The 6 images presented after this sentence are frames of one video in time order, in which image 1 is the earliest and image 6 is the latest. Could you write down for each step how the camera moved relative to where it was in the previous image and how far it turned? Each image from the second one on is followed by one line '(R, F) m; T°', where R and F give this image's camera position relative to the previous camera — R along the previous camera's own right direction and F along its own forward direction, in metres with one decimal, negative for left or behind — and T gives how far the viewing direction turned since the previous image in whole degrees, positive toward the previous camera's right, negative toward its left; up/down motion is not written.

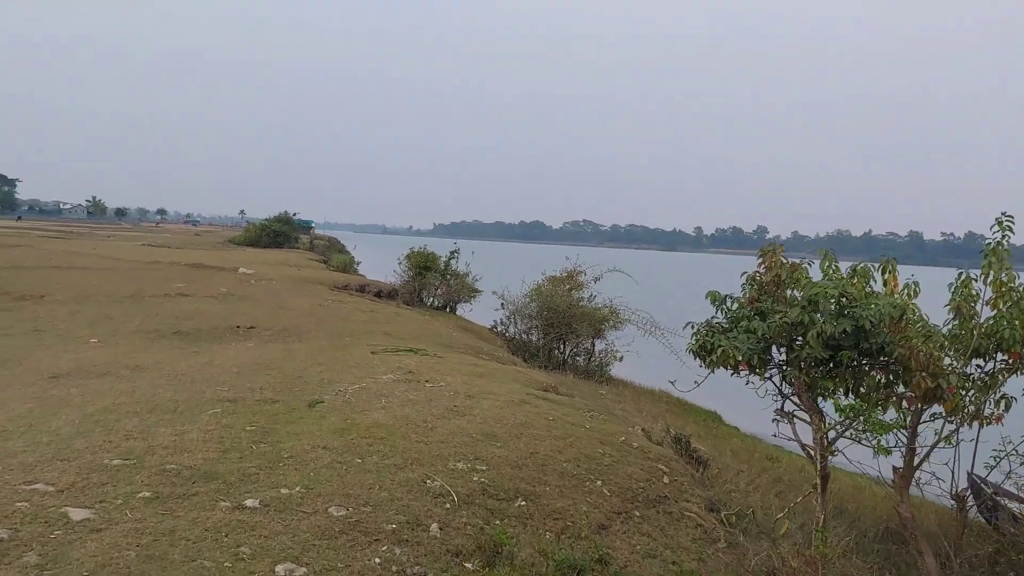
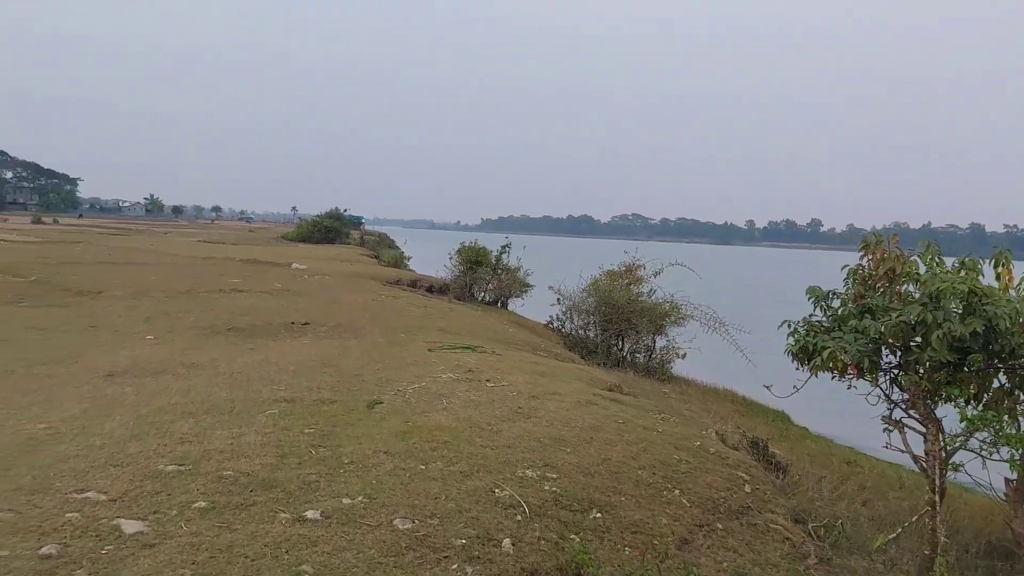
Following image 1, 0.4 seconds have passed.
(-0.2, +0.4) m; -3°
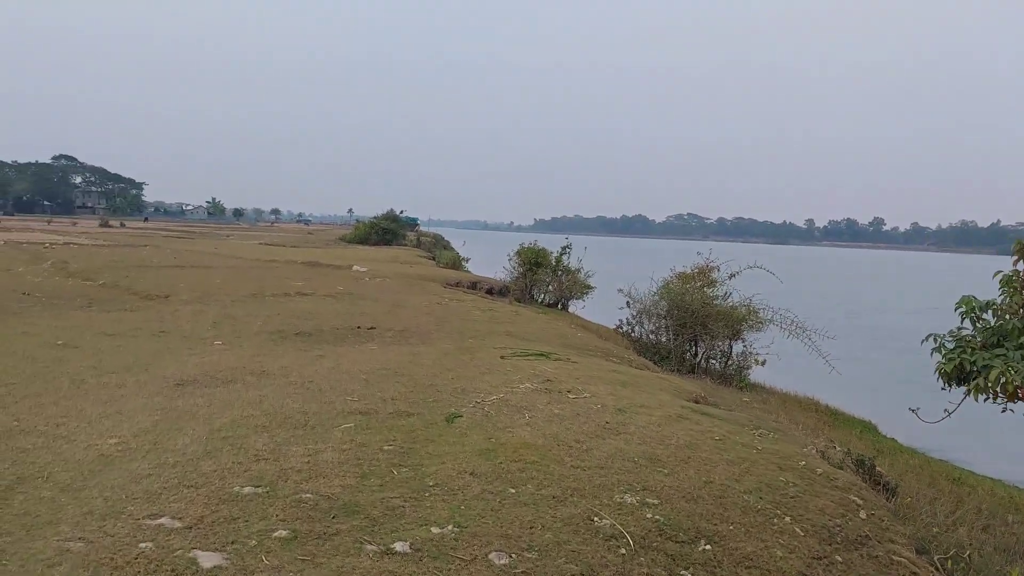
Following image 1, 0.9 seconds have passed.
(-0.3, +0.4) m; -4°
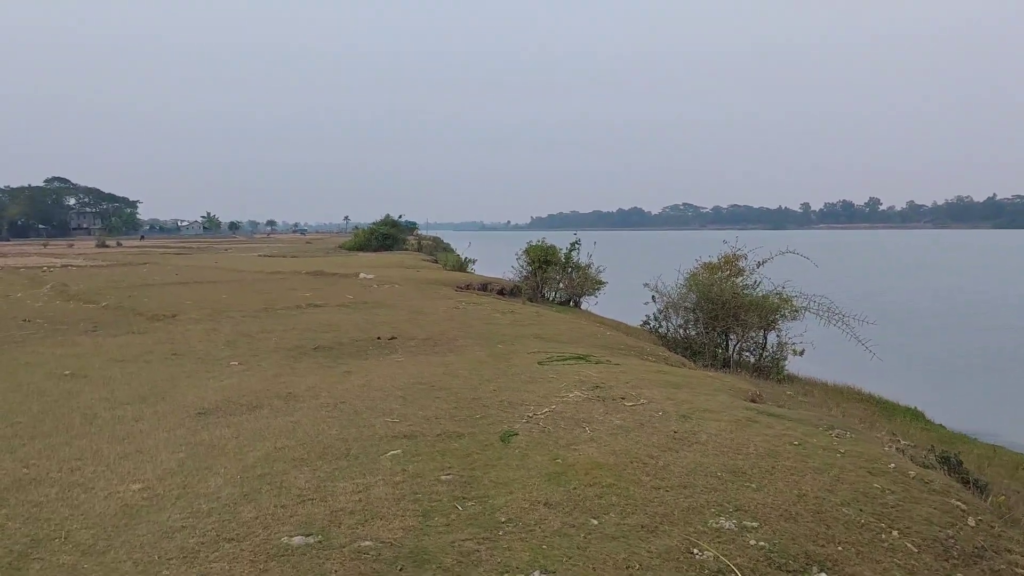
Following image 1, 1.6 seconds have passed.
(-0.4, +0.6) m; 0°
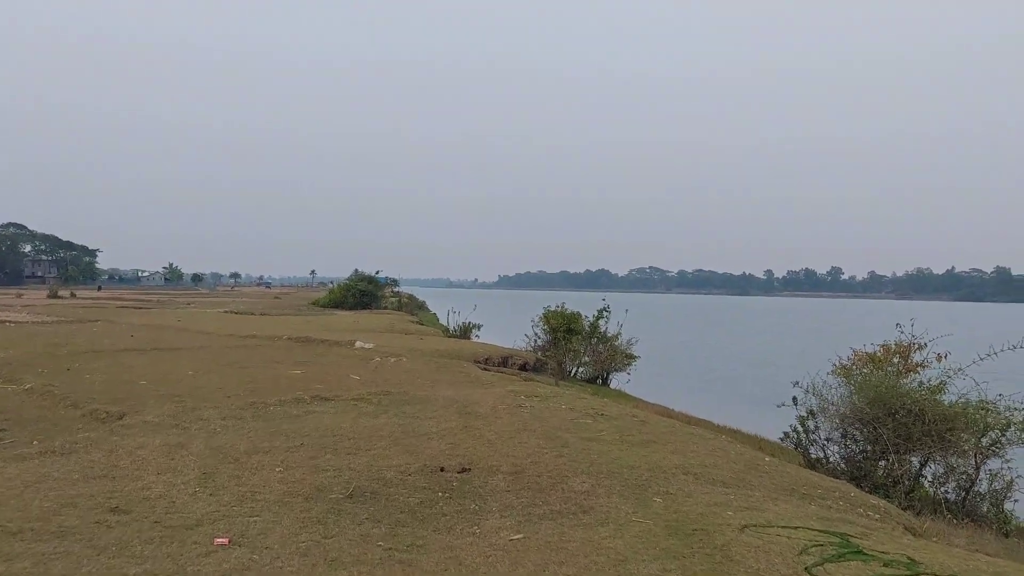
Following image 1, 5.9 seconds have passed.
(-1.6, +3.9) m; +2°
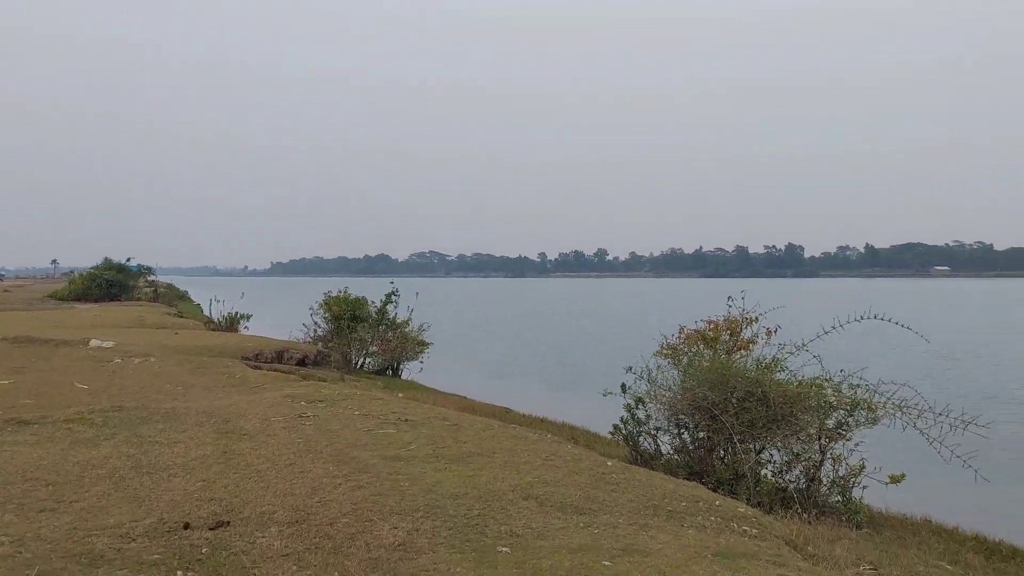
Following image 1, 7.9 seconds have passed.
(0.0, +1.9) m; +15°
